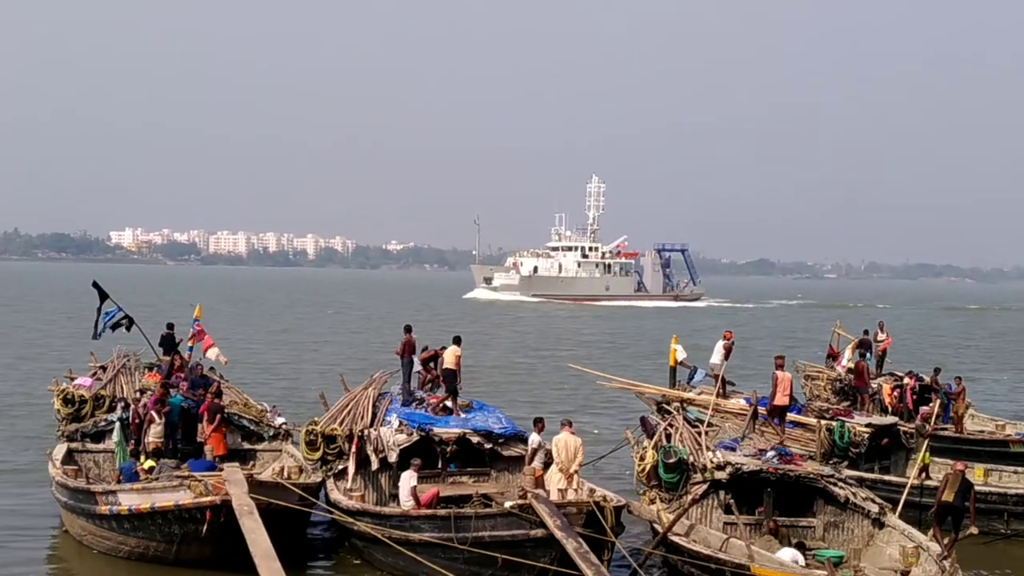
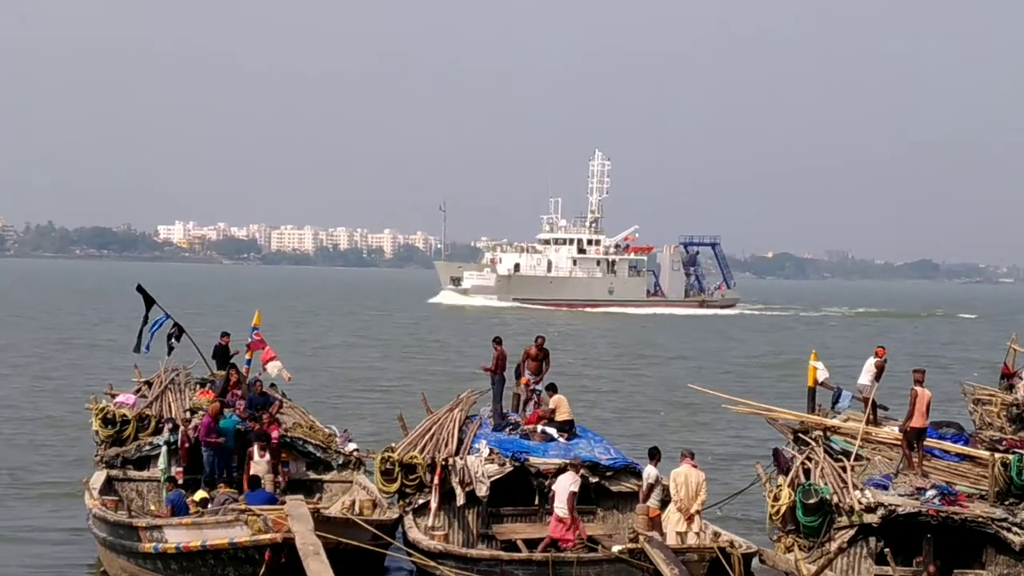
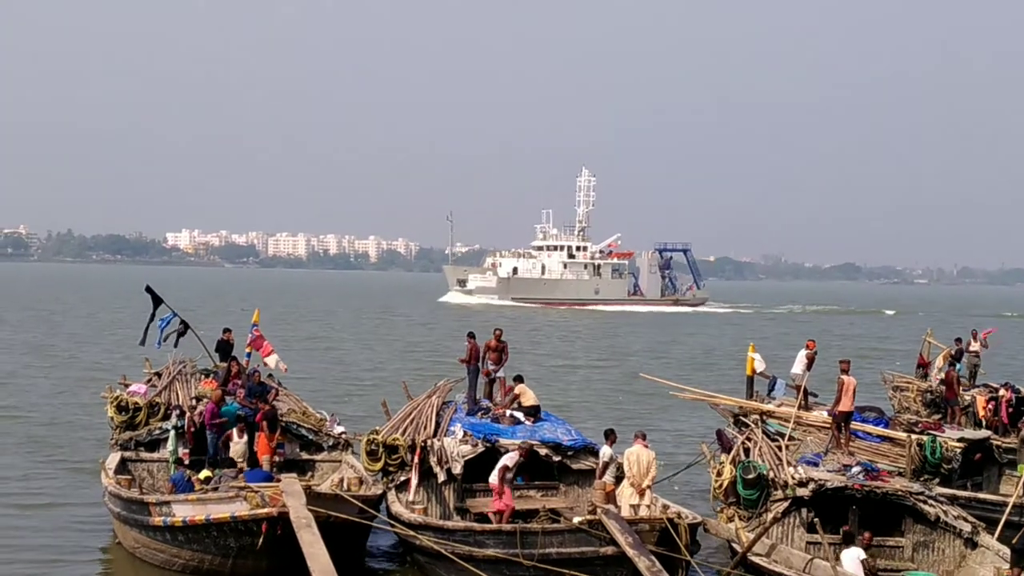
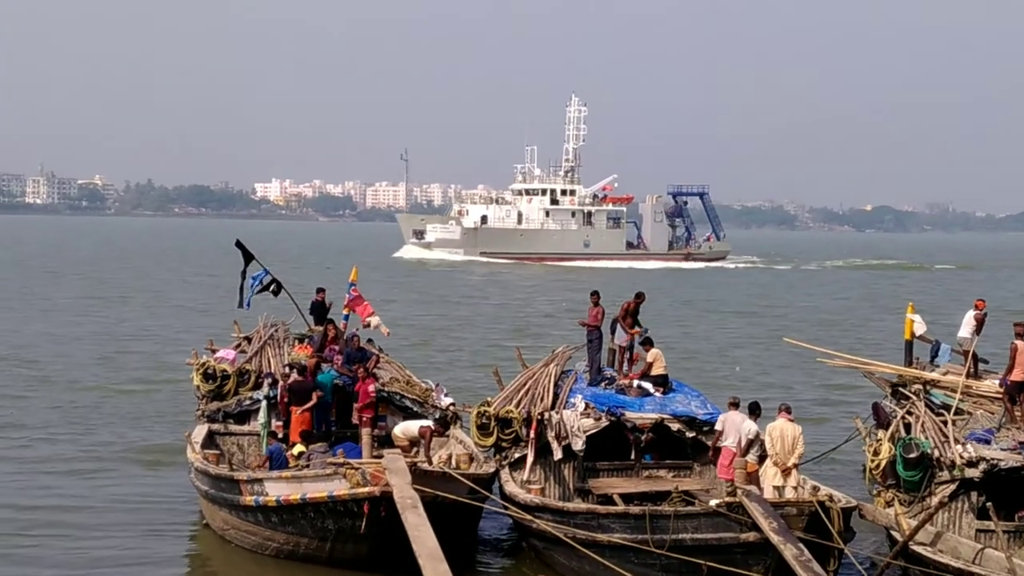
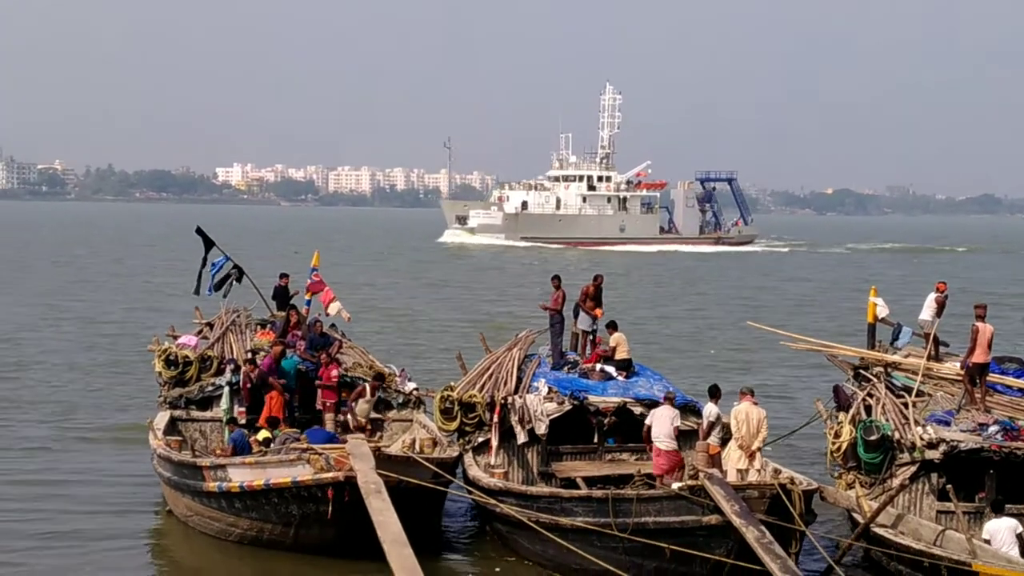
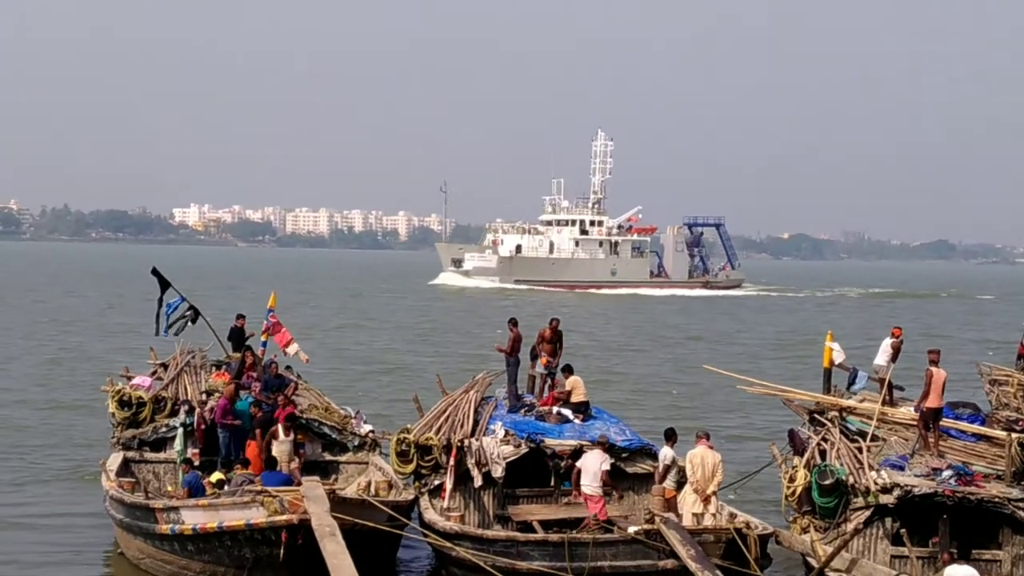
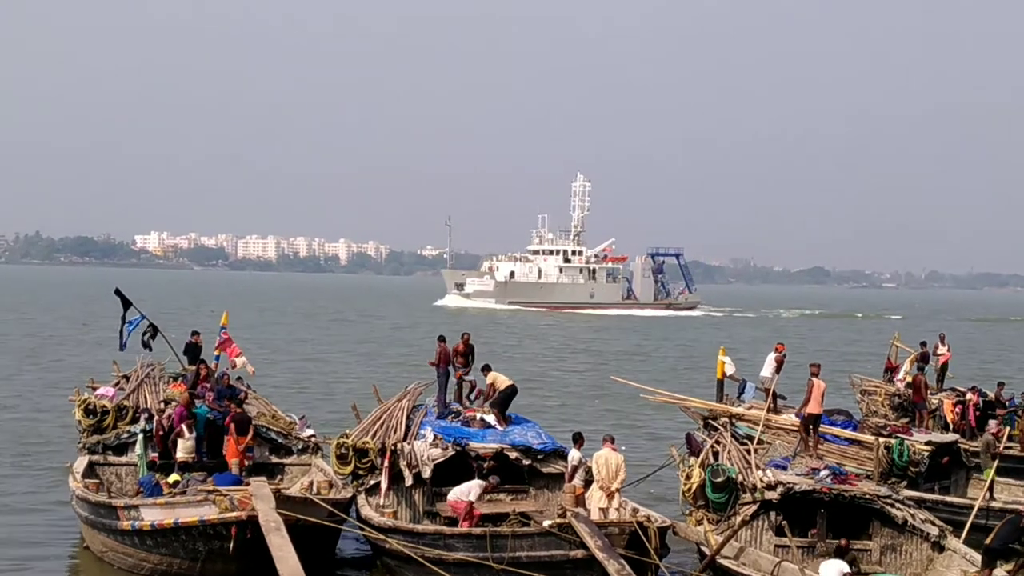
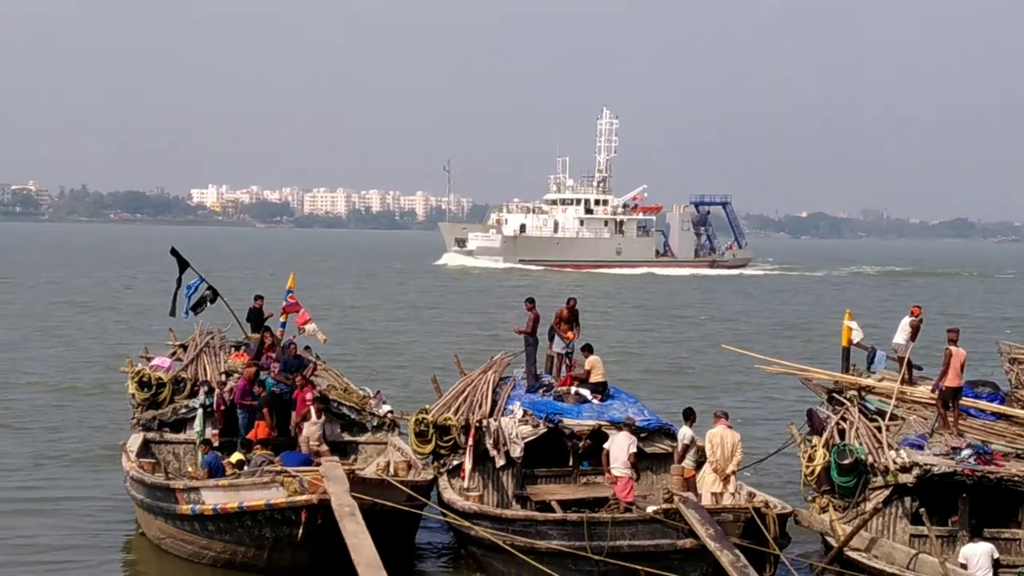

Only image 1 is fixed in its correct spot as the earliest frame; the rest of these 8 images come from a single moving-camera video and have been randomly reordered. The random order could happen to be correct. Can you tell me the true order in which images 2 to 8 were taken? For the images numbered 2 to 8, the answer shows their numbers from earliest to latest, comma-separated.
7, 3, 2, 6, 8, 5, 4
